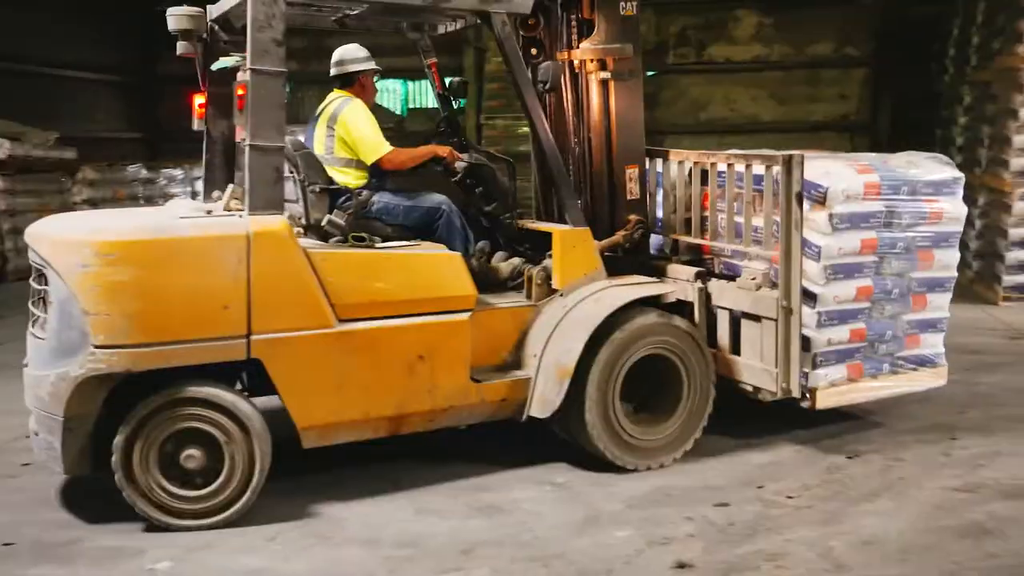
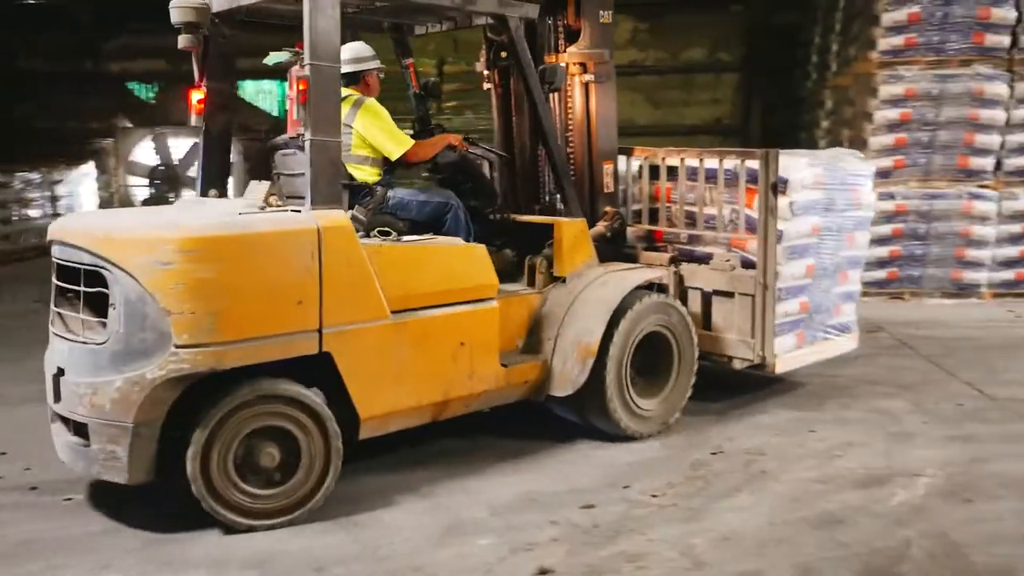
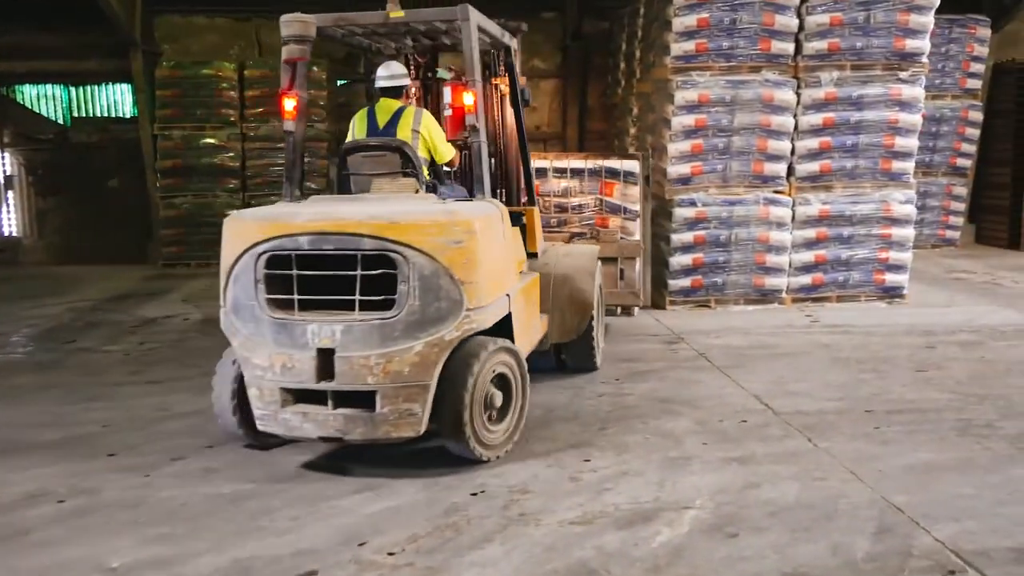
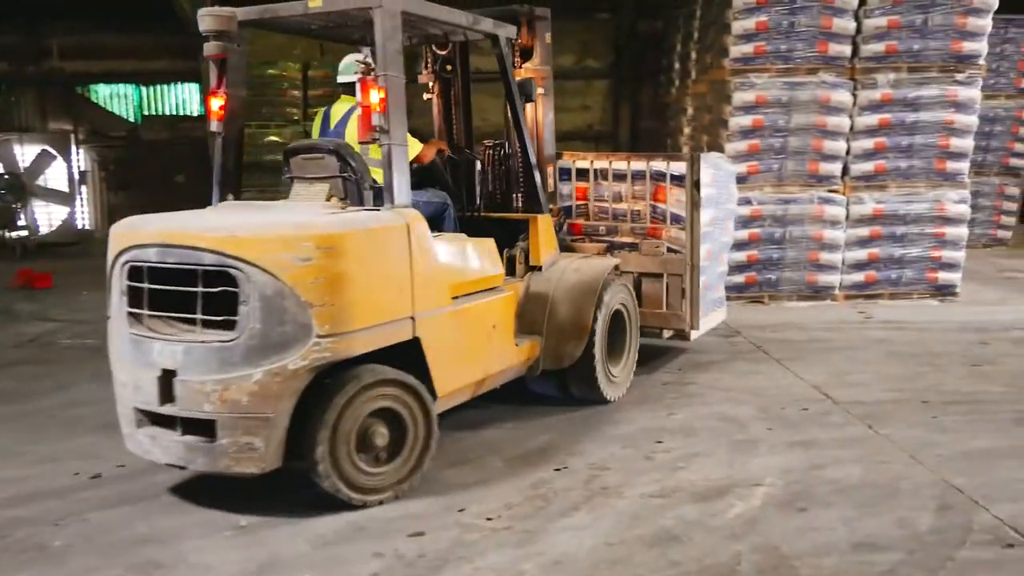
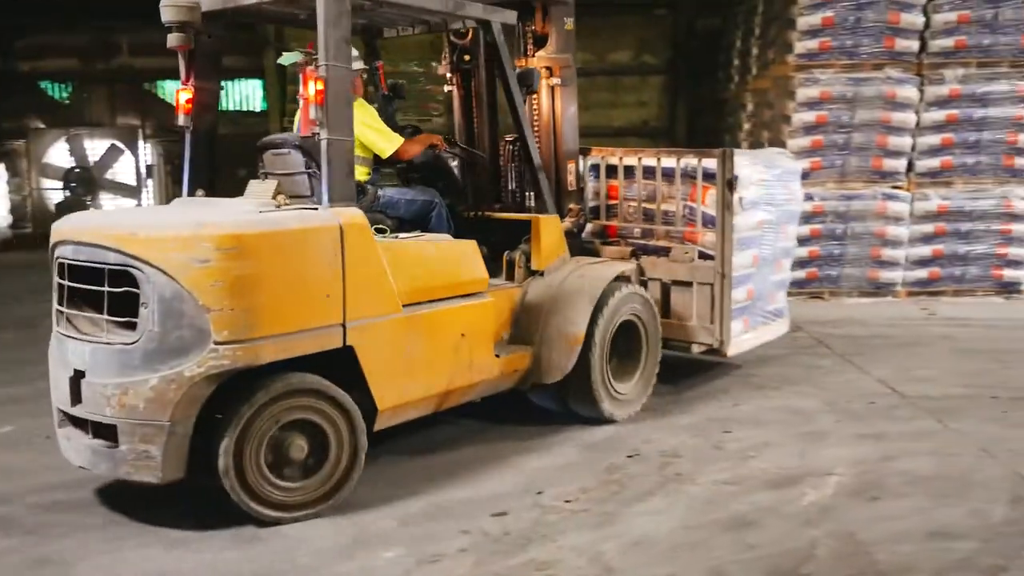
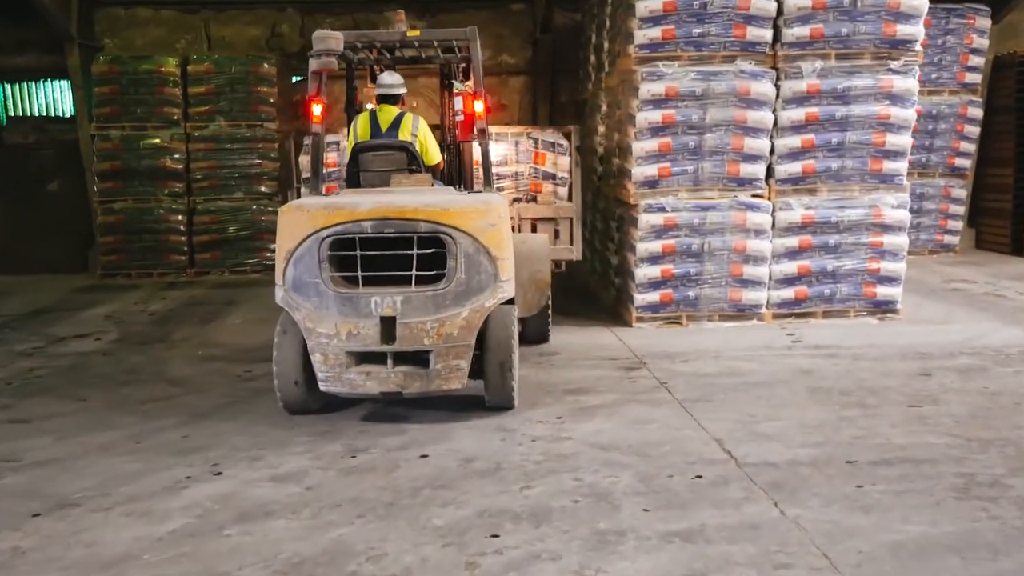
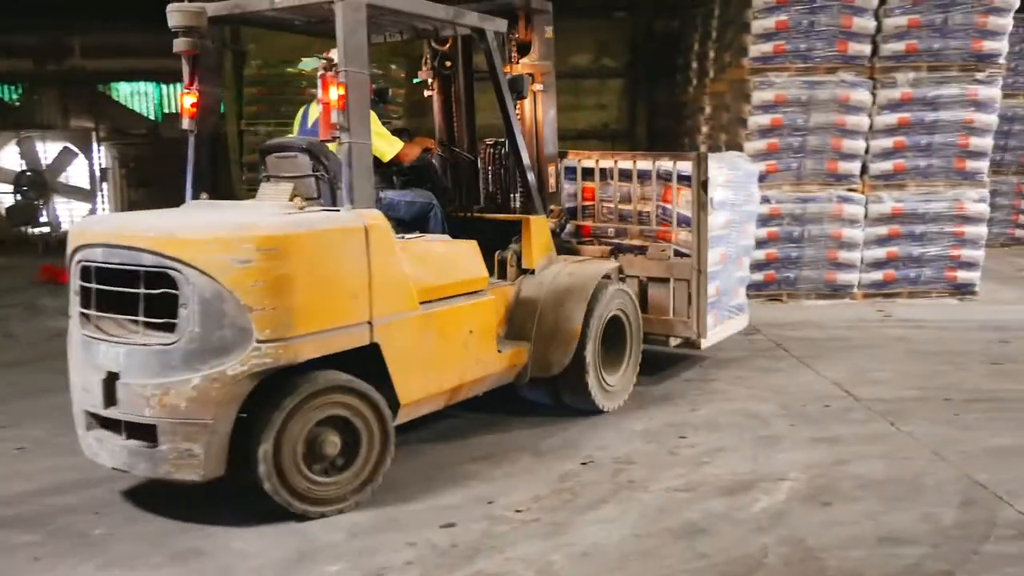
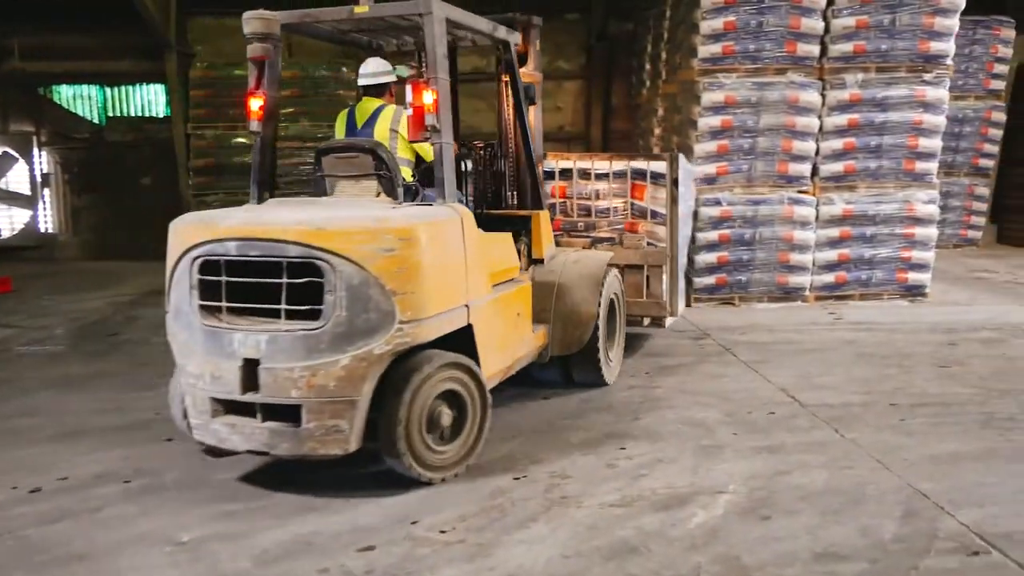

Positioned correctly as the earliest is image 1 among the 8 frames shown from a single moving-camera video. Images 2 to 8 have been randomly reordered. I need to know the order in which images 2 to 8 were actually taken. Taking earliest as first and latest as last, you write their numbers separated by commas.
2, 5, 7, 4, 8, 3, 6
